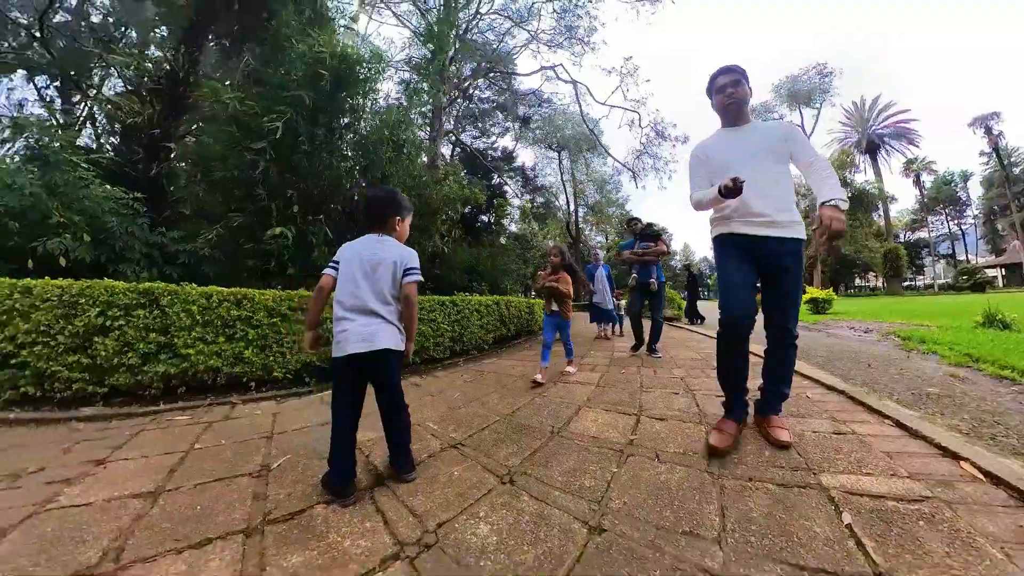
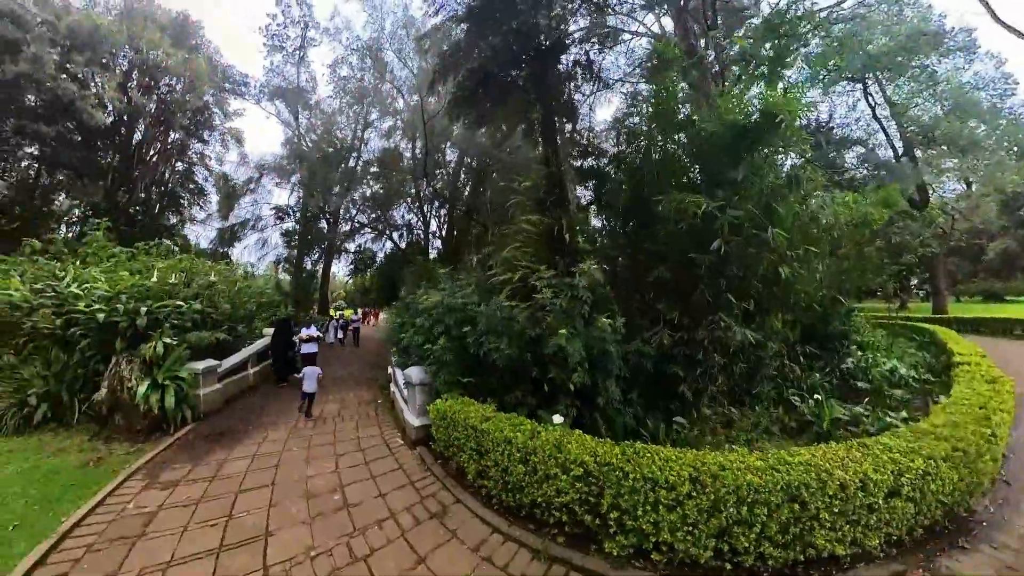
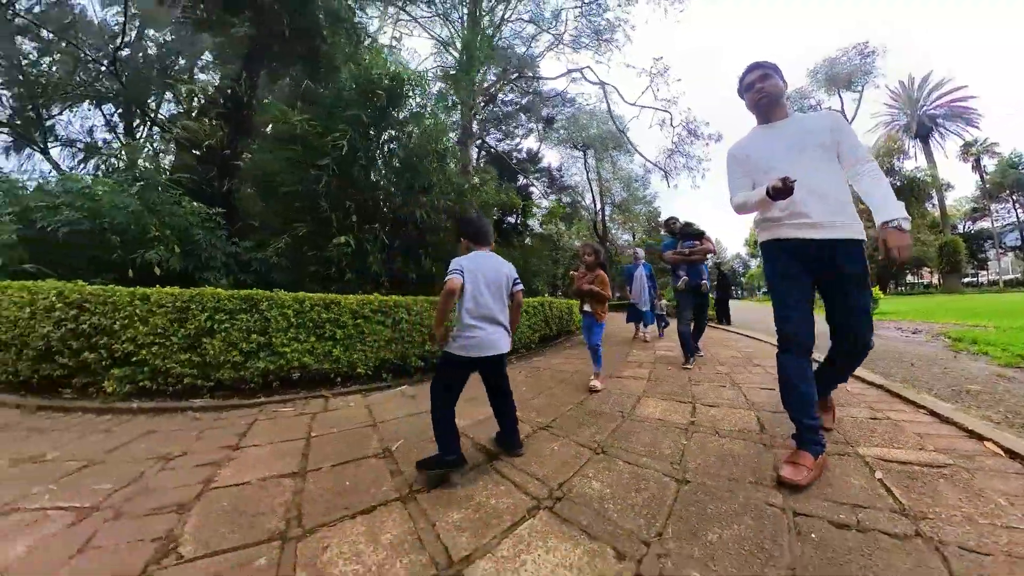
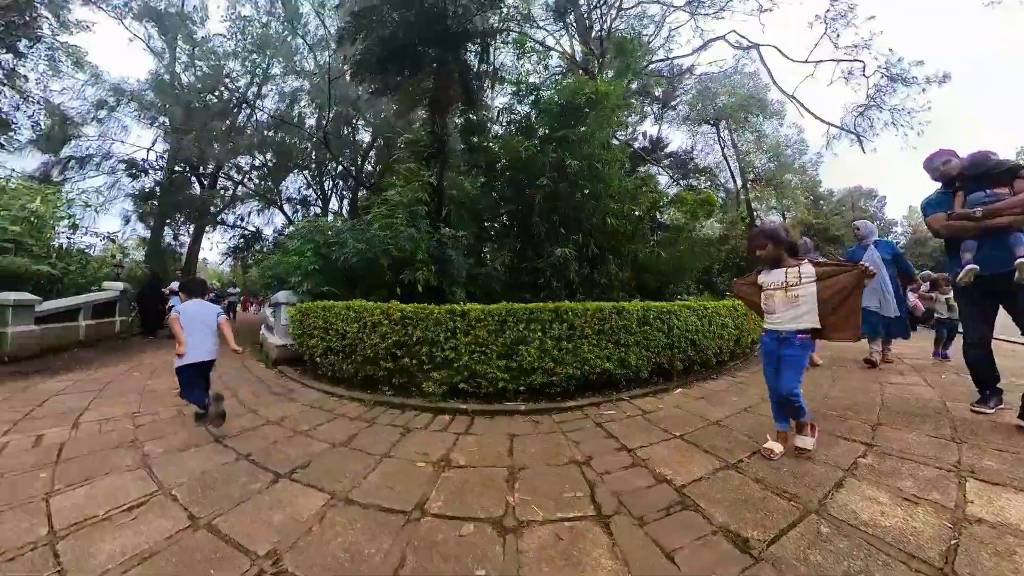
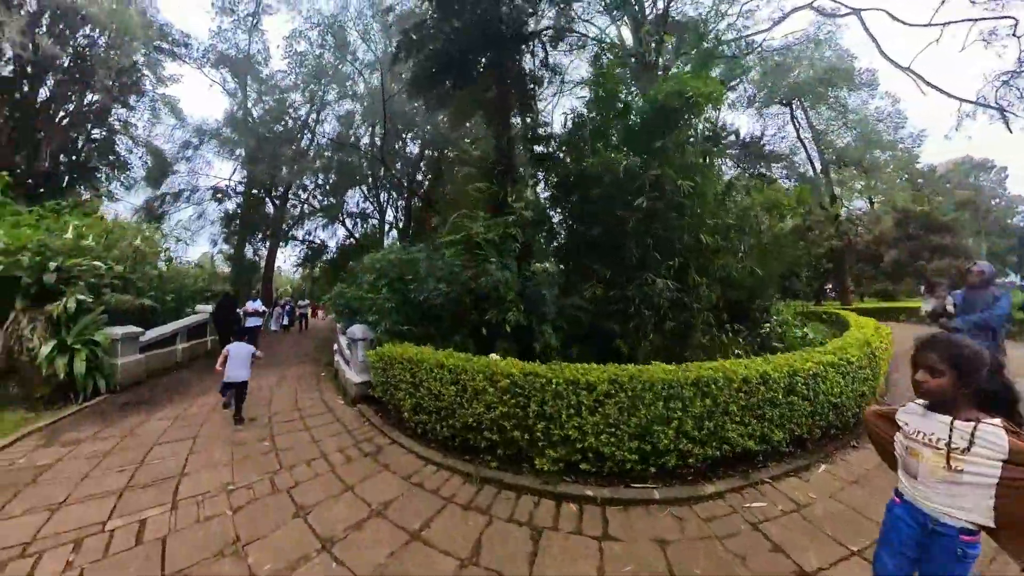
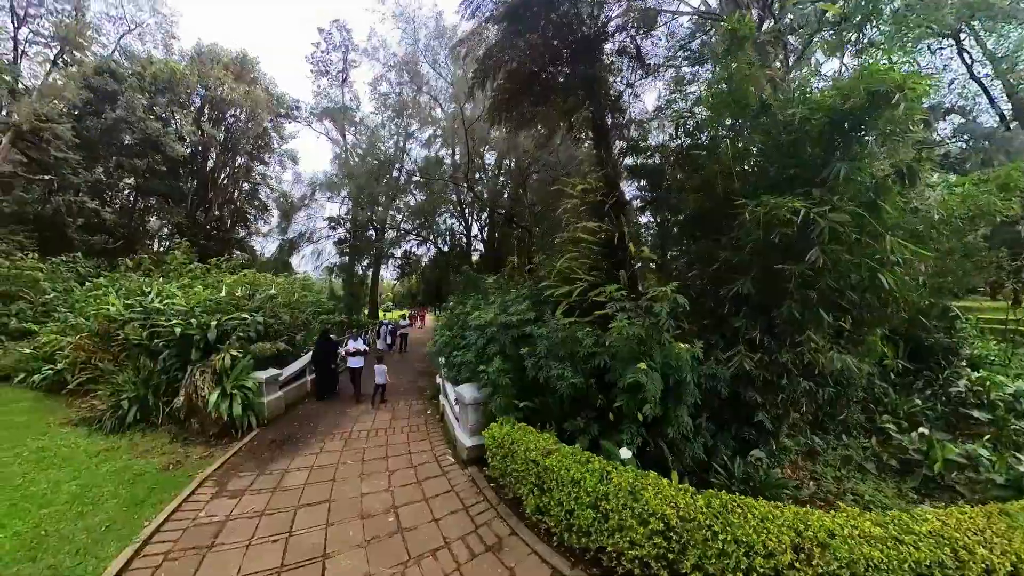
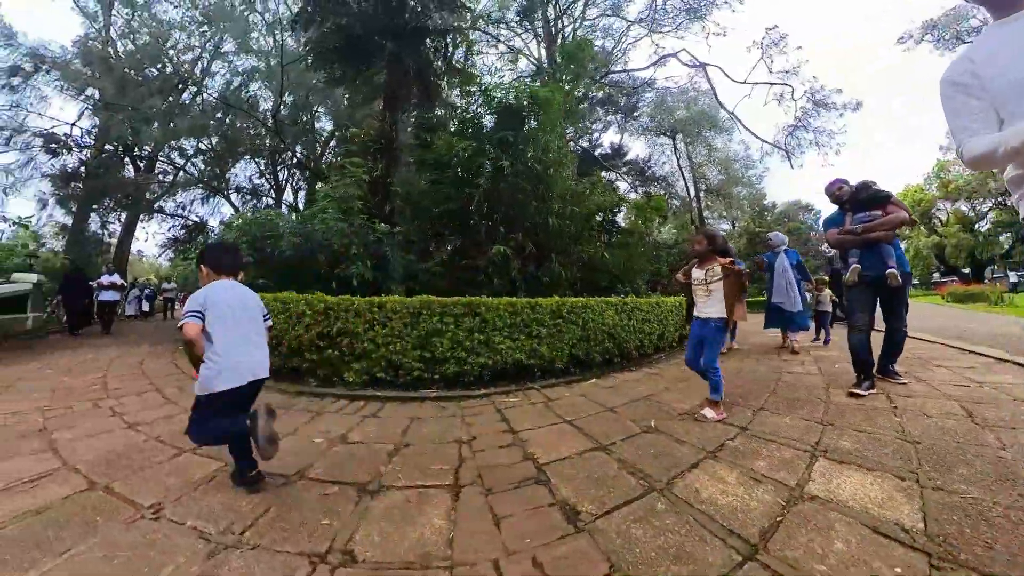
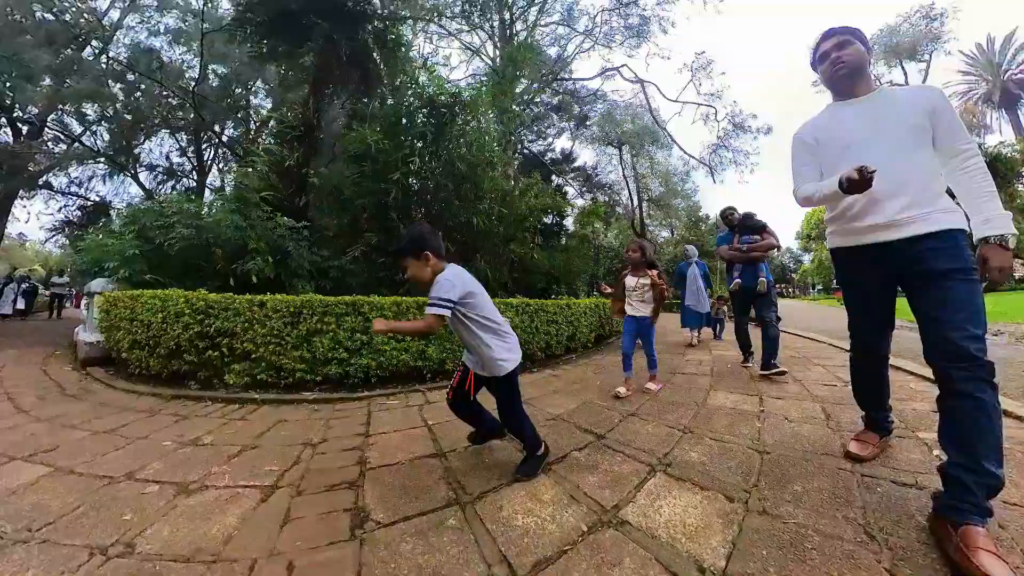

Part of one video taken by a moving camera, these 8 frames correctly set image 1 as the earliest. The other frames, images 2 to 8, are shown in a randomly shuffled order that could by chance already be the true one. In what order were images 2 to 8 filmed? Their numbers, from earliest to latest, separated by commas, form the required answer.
3, 8, 7, 4, 5, 2, 6
